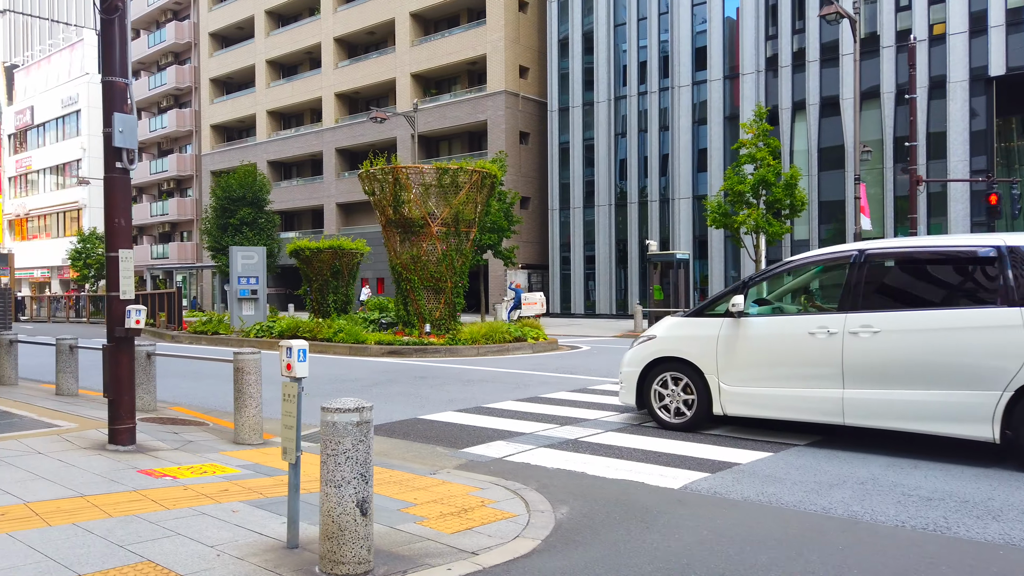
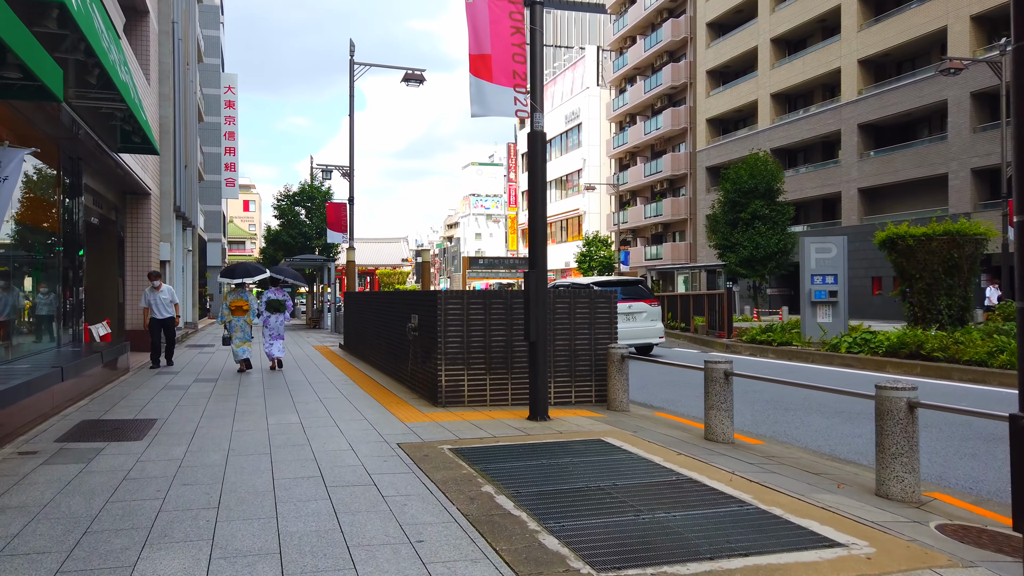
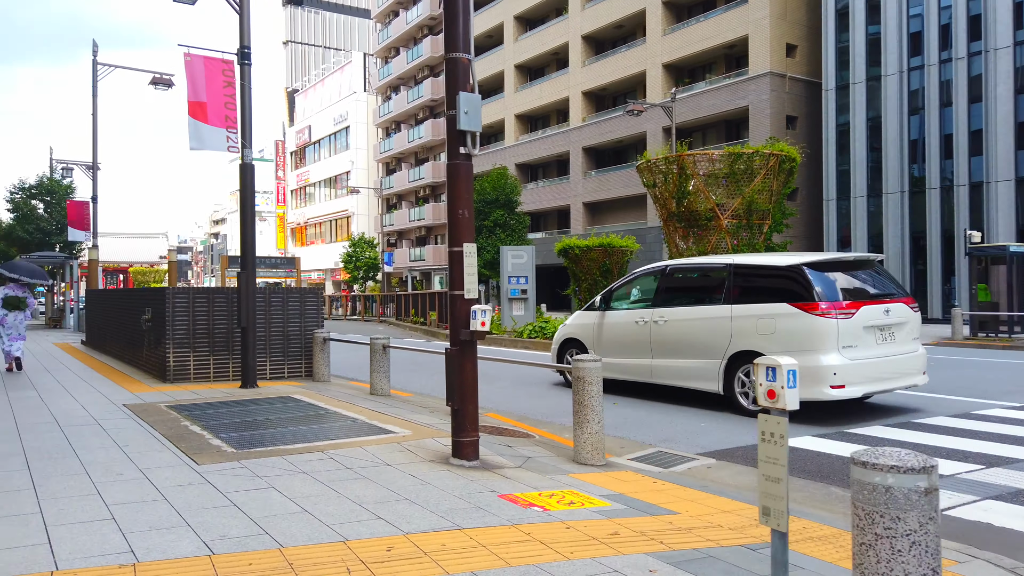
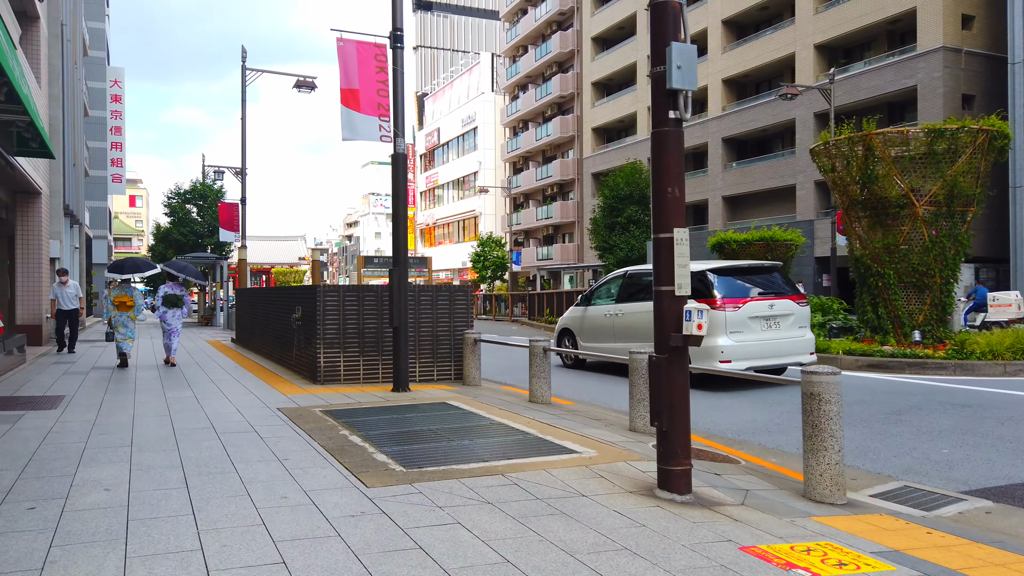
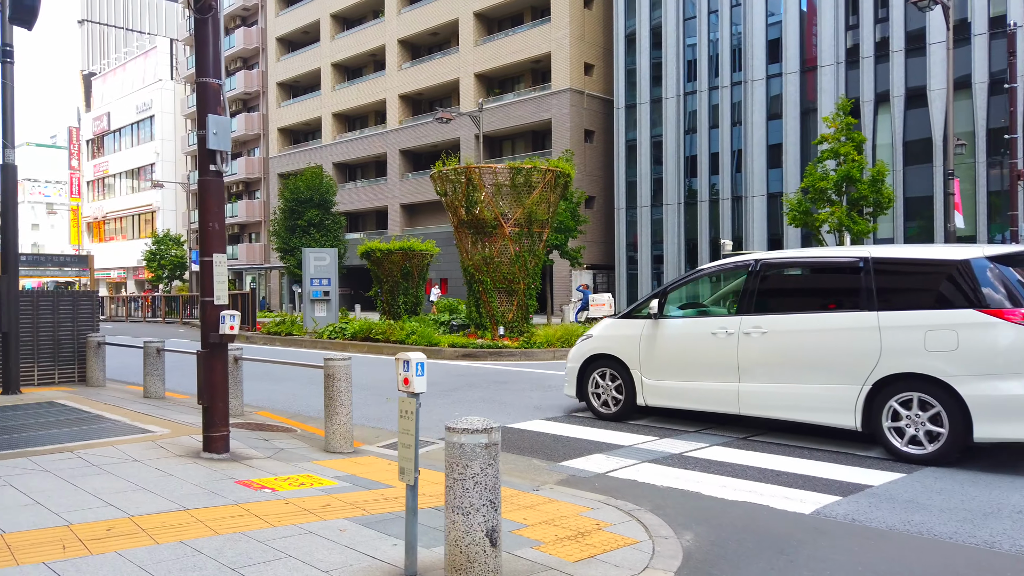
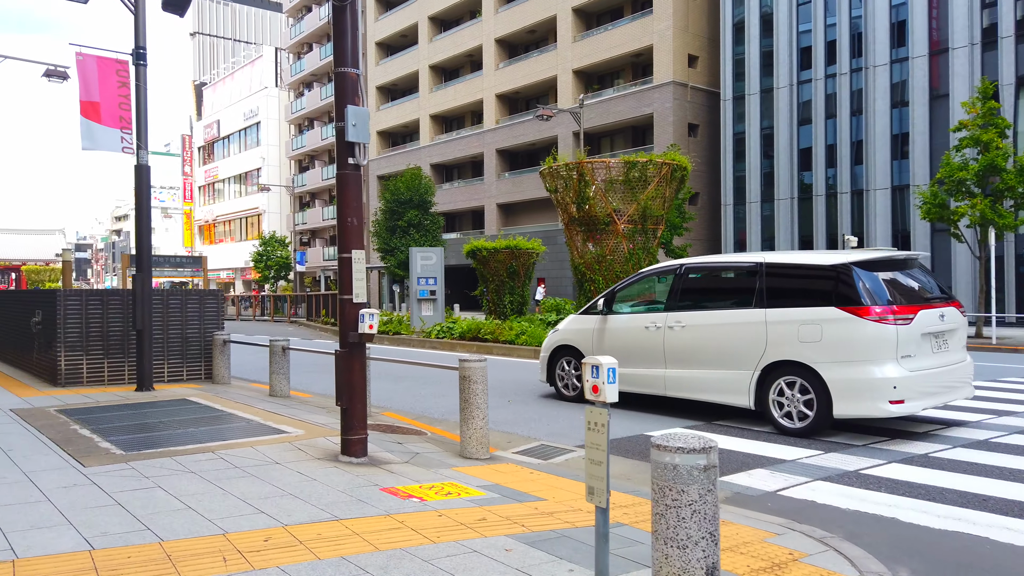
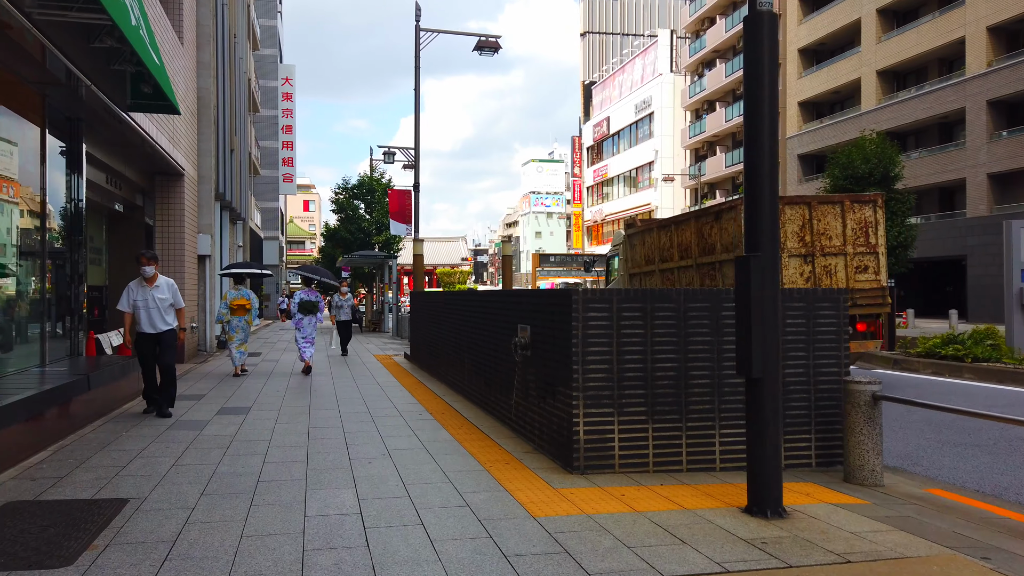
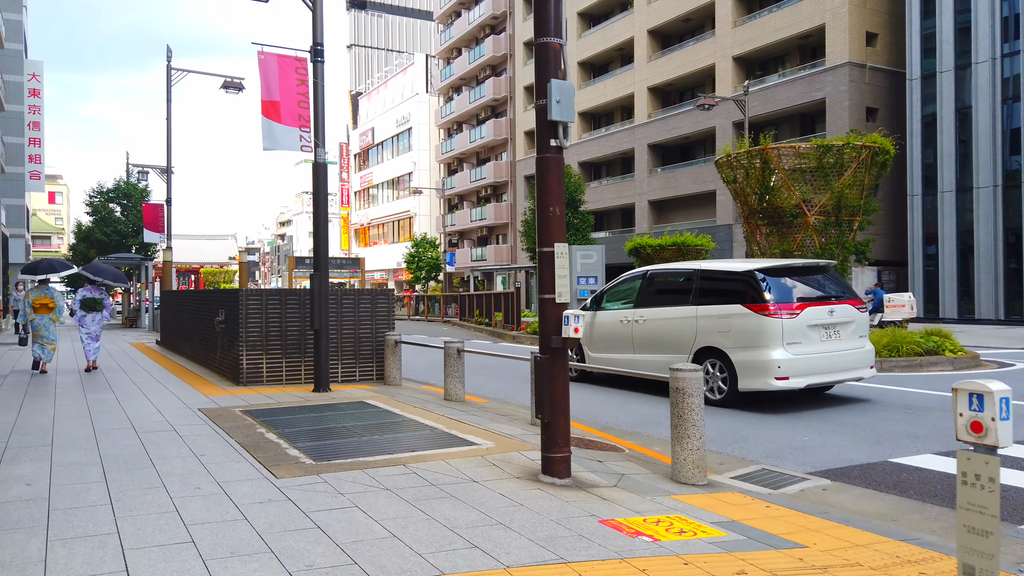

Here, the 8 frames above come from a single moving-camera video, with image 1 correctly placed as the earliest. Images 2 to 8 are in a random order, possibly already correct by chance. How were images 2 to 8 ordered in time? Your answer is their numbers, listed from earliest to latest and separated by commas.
5, 6, 3, 8, 4, 2, 7
